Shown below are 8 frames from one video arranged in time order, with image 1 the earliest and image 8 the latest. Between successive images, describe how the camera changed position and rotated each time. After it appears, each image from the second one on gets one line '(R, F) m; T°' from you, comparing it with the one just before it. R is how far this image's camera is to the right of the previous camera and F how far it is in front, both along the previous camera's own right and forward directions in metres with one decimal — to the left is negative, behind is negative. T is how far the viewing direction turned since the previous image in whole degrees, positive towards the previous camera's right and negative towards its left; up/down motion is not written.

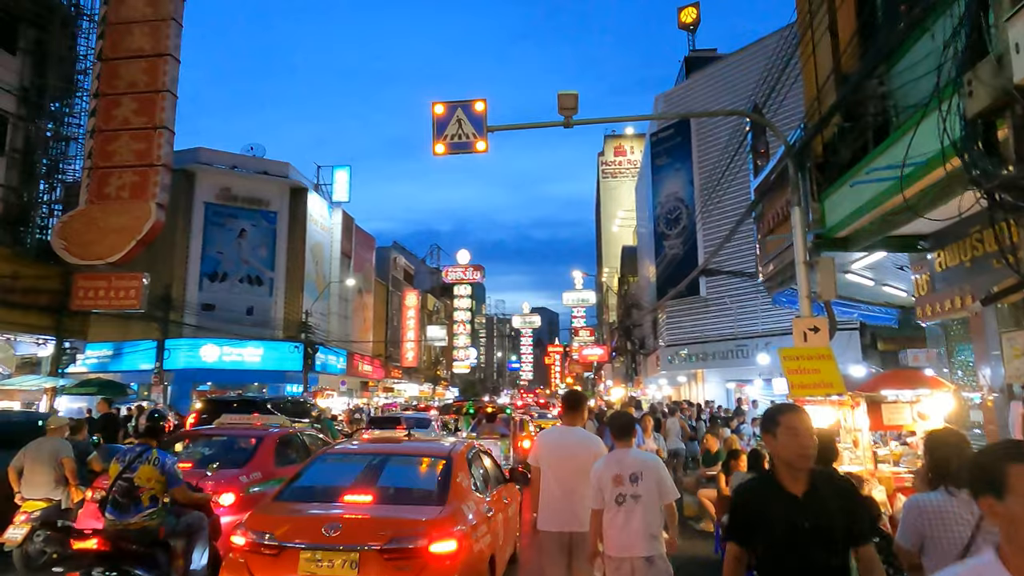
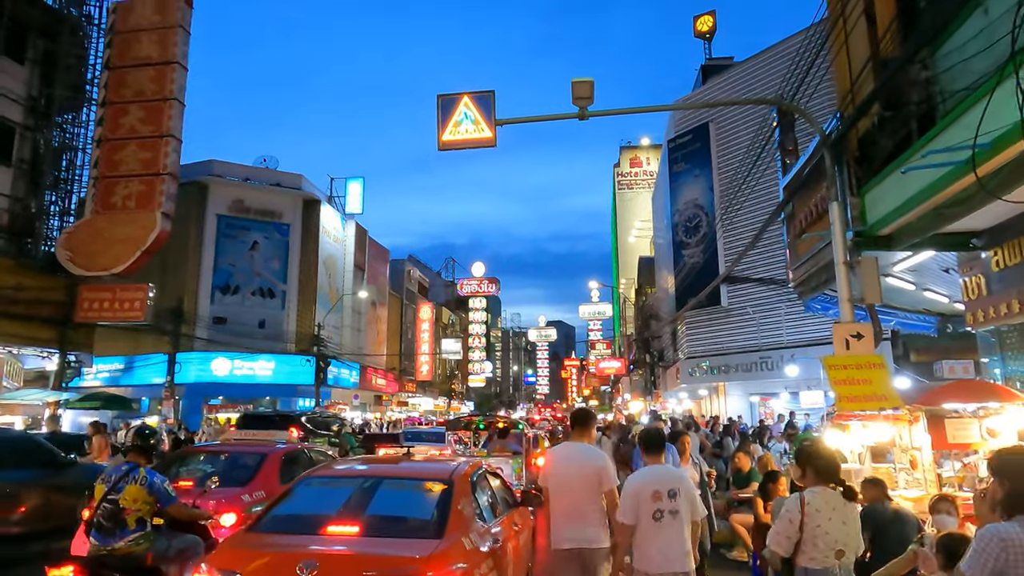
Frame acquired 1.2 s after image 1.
(+0.1, +0.8) m; -1°
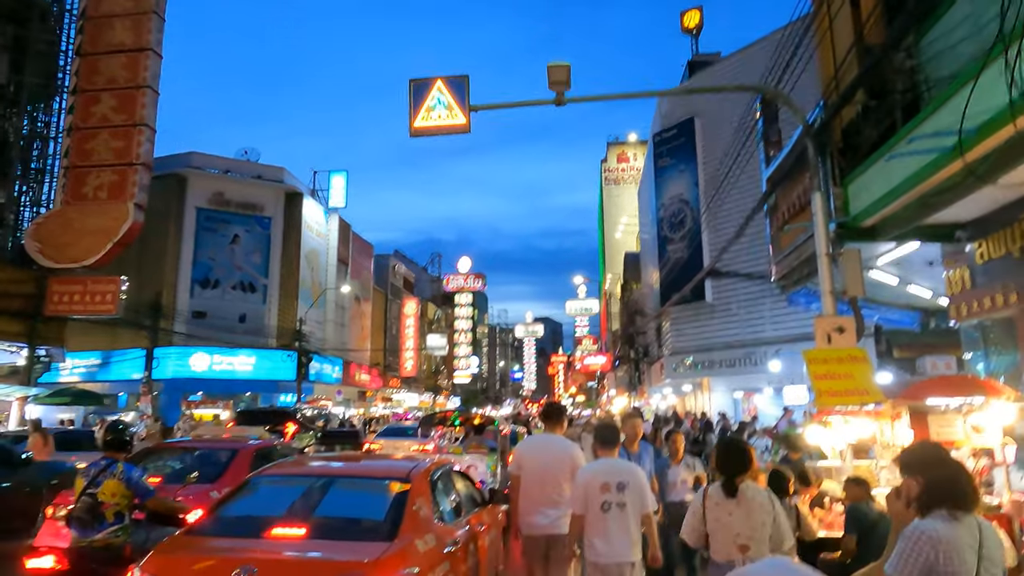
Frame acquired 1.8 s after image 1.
(+0.2, +0.3) m; +1°
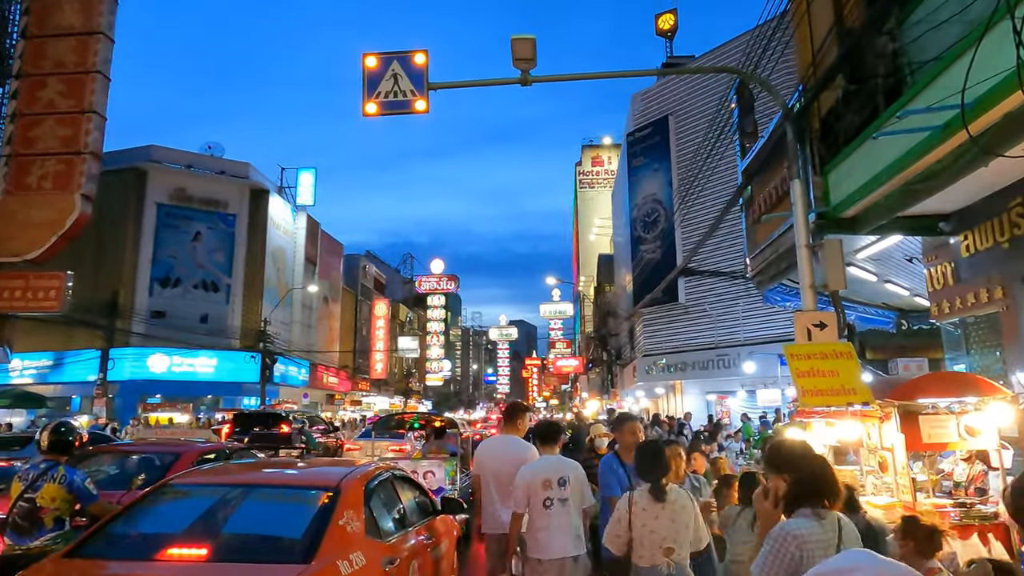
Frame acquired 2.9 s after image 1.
(+0.2, +0.6) m; +2°
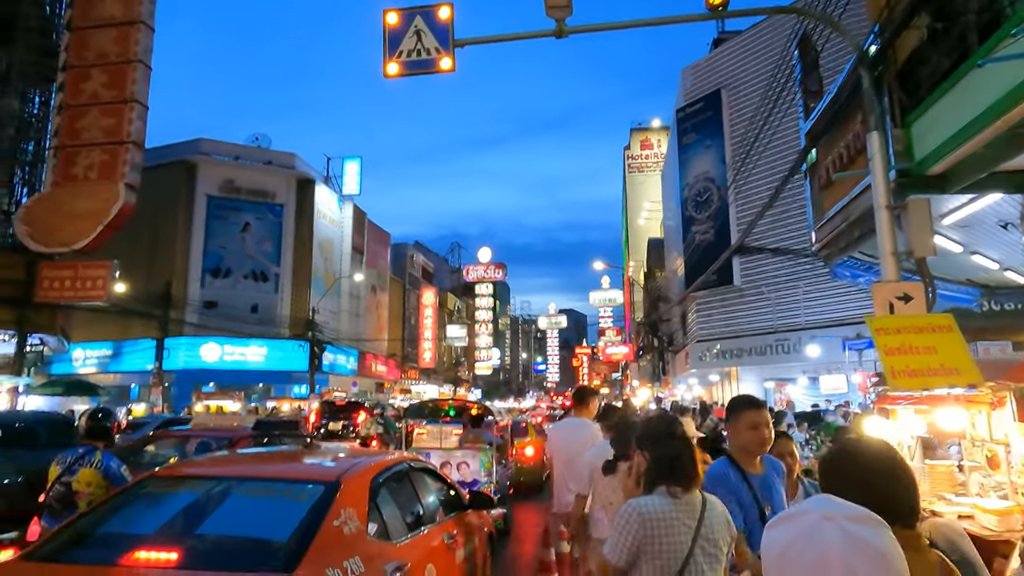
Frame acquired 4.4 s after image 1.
(+0.1, +0.7) m; -4°
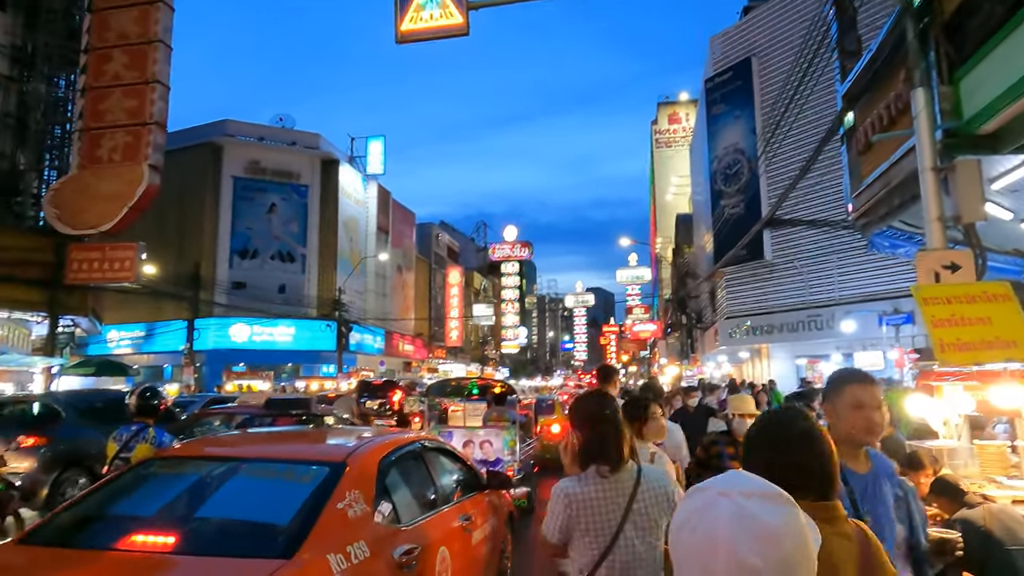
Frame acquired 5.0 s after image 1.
(+0.1, +0.3) m; -2°
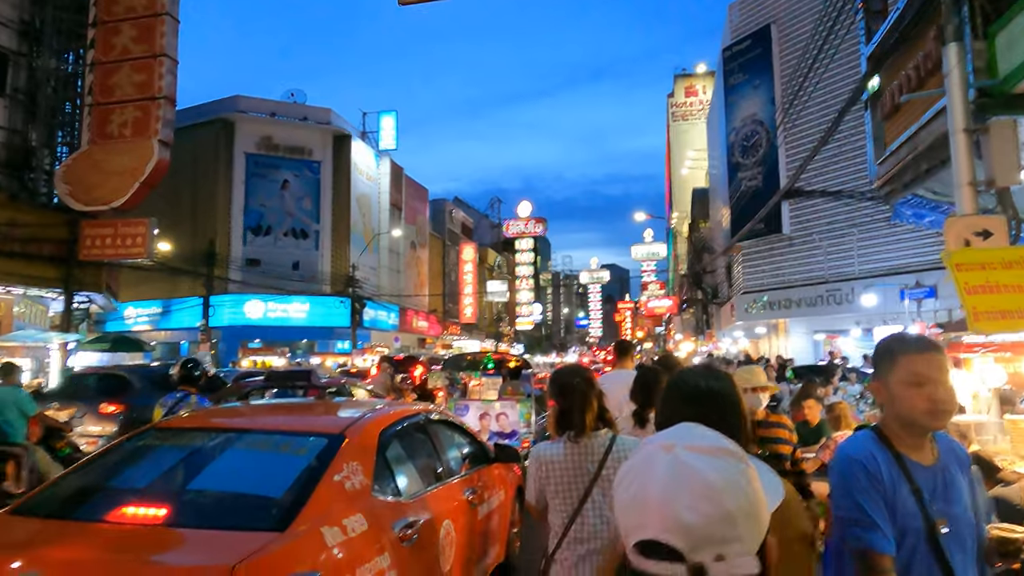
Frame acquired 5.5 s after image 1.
(+0.1, +0.2) m; -1°
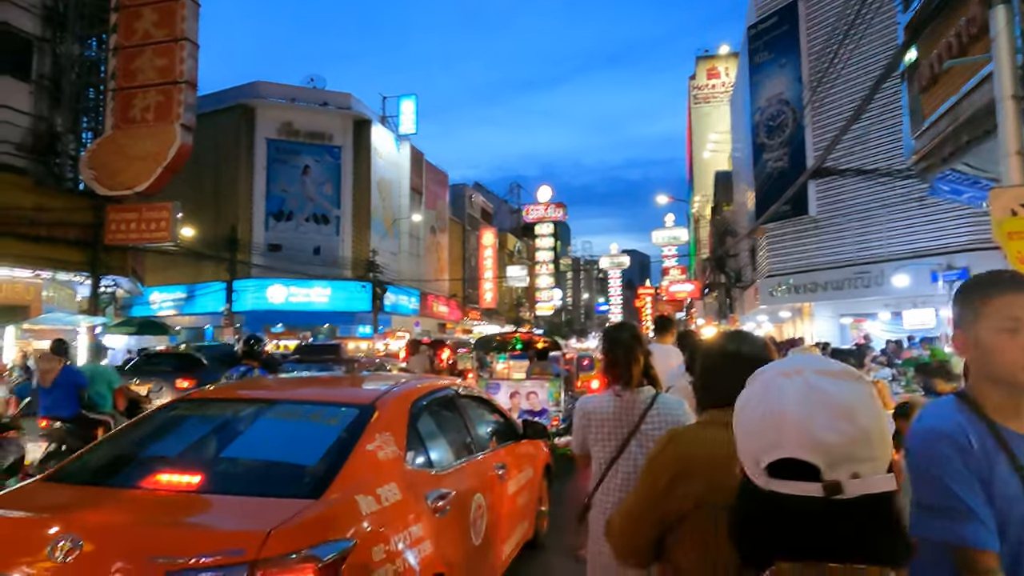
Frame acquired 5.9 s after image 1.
(-0.1, +0.1) m; -2°
